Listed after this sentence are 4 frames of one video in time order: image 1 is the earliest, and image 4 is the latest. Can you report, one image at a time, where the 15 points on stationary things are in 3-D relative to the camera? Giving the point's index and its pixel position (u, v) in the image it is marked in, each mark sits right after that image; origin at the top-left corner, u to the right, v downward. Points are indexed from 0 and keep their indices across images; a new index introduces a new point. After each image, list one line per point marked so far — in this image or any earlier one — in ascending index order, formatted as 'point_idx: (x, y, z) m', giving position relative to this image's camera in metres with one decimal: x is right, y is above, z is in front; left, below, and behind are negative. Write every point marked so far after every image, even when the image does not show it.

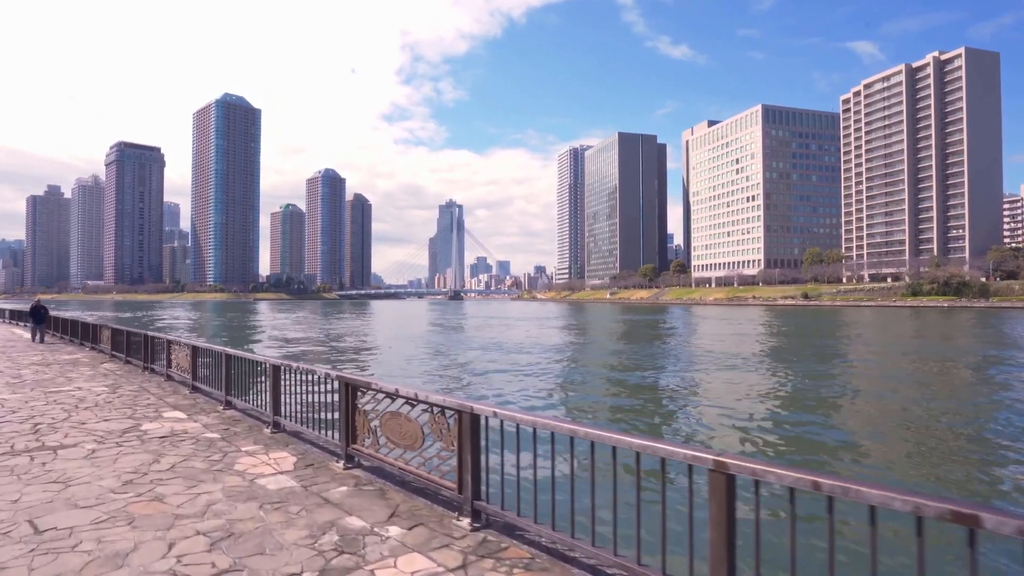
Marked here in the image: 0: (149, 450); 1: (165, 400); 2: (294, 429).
0: (-3.2, -1.5, +5.3) m
1: (-4.7, -1.5, +8.1) m
2: (-2.2, -1.4, +6.0) m
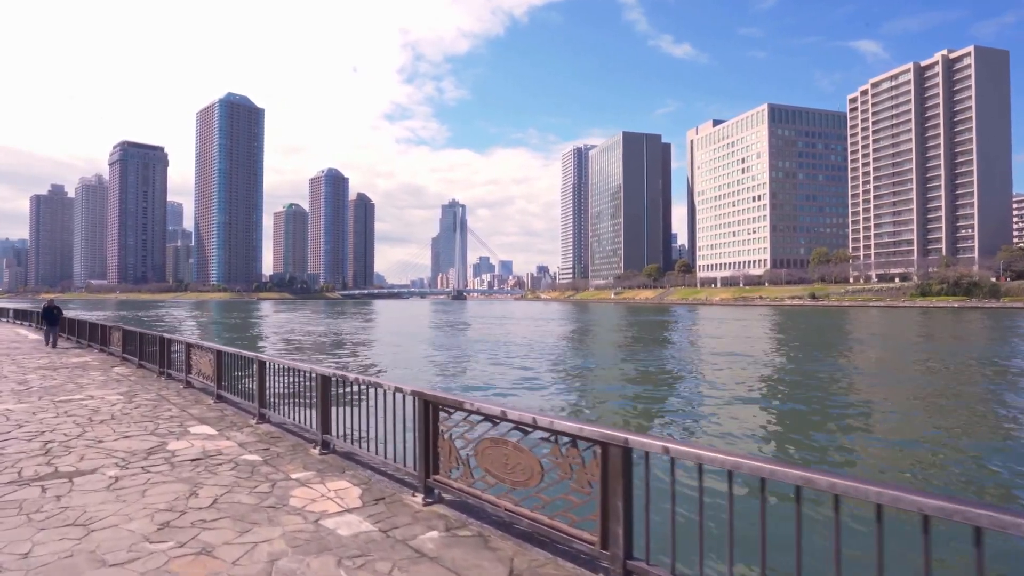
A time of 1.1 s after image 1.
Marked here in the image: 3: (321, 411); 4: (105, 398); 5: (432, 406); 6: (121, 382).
0: (-2.4, -1.4, +4.4) m
1: (-3.9, -1.5, +7.2) m
2: (-1.4, -1.4, +5.2) m
3: (-1.7, -1.1, +5.3) m
4: (-5.4, -1.5, +8.0) m
5: (-0.5, -0.8, +4.0) m
6: (-6.2, -1.5, +9.5) m
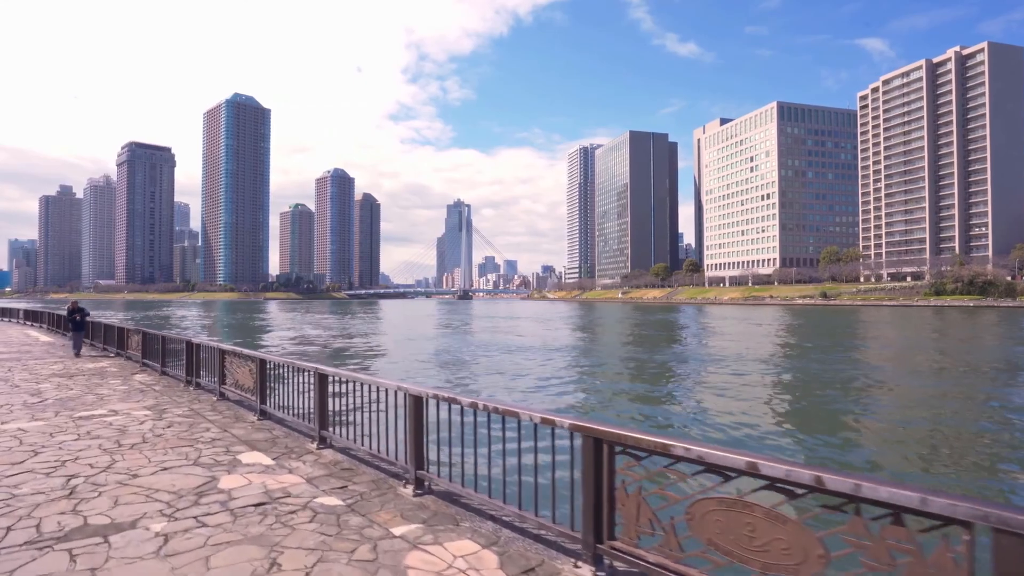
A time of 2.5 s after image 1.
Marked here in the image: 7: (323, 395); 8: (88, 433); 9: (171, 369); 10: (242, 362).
0: (-1.4, -1.4, +3.3) m
1: (-2.9, -1.5, +6.1) m
2: (-0.4, -1.4, +4.1) m
3: (-0.7, -1.1, +4.2) m
4: (-4.4, -1.5, +6.9) m
5: (+0.5, -0.8, +2.9) m
6: (-5.1, -1.5, +8.4) m
7: (-1.8, -1.0, +5.5) m
8: (-4.2, -1.4, +5.9) m
9: (-5.7, -1.4, +10.1) m
10: (-3.4, -0.9, +7.5) m
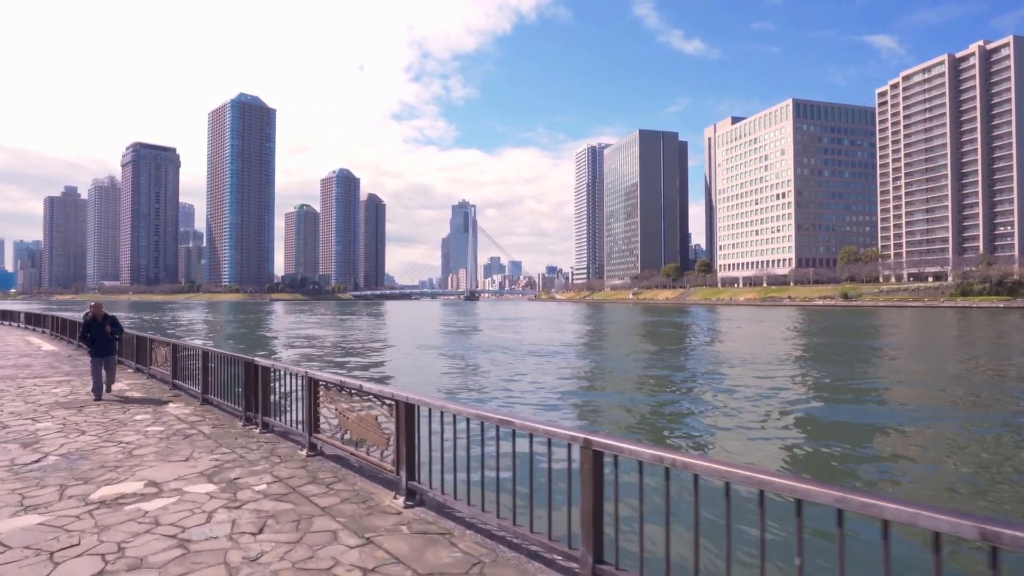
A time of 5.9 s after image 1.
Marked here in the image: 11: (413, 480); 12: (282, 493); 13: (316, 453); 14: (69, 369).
0: (+0.7, -1.4, +0.5) m
1: (-0.7, -1.4, +3.3) m
2: (+1.7, -1.3, +1.3) m
3: (+1.4, -1.0, +1.4) m
4: (-2.2, -1.4, +4.1) m
5: (+2.6, -0.7, +0.1) m
6: (-3.0, -1.4, +5.6) m
7: (+0.4, -0.9, +2.7) m
8: (-2.1, -1.4, +3.1) m
9: (-3.6, -1.3, +7.3) m
10: (-1.2, -0.9, +4.7) m
11: (-0.4, -1.3, +3.7) m
12: (-1.6, -1.4, +4.2) m
13: (-1.7, -1.4, +5.2) m
14: (-8.2, -1.5, +10.9) m
